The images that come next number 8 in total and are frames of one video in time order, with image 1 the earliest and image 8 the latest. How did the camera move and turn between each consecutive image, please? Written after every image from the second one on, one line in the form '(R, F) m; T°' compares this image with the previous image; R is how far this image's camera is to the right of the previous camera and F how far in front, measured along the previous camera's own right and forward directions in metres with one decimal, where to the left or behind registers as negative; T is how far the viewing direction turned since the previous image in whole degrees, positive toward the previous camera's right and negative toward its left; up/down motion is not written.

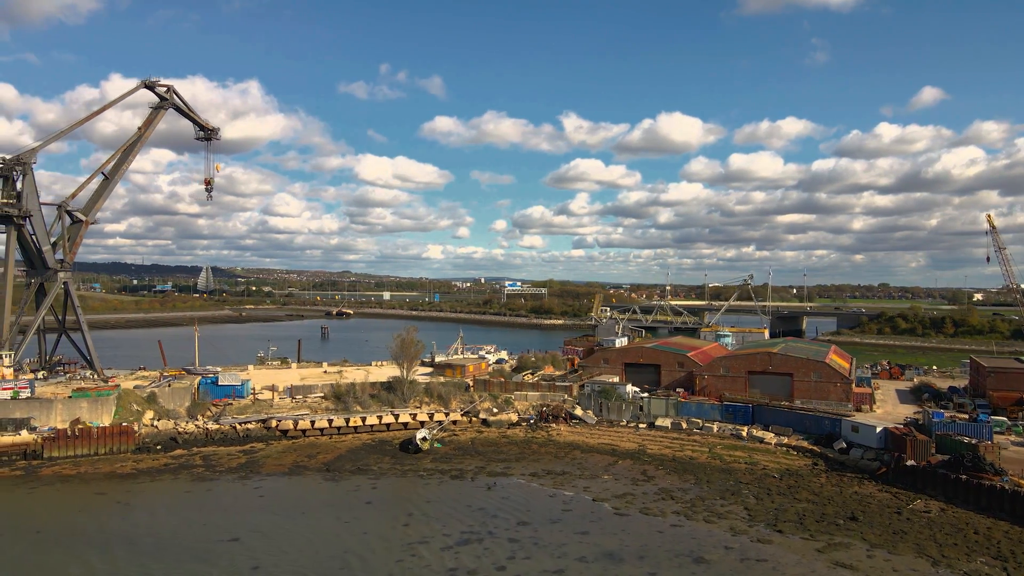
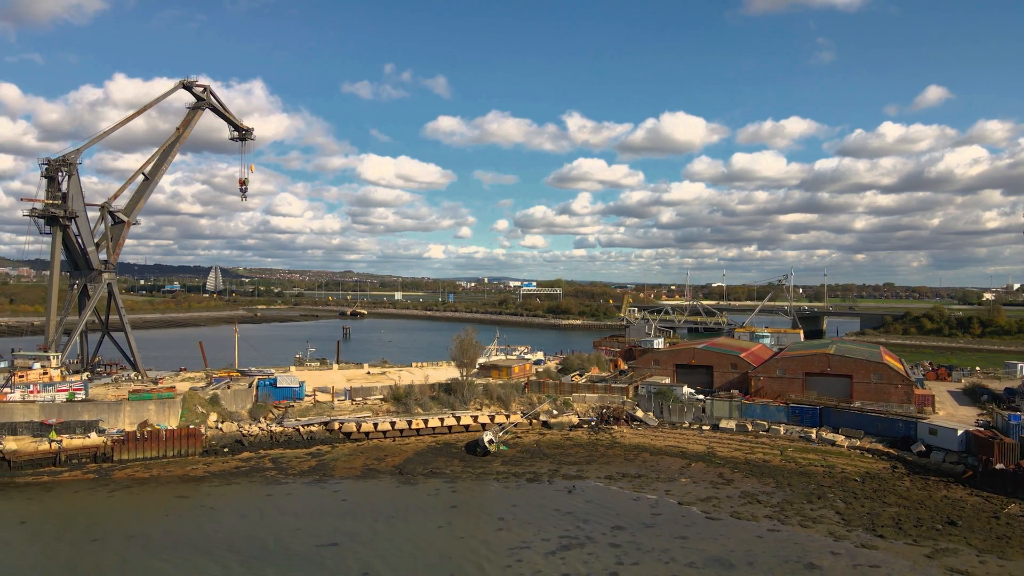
(-0.9, +0.1) m; 0°
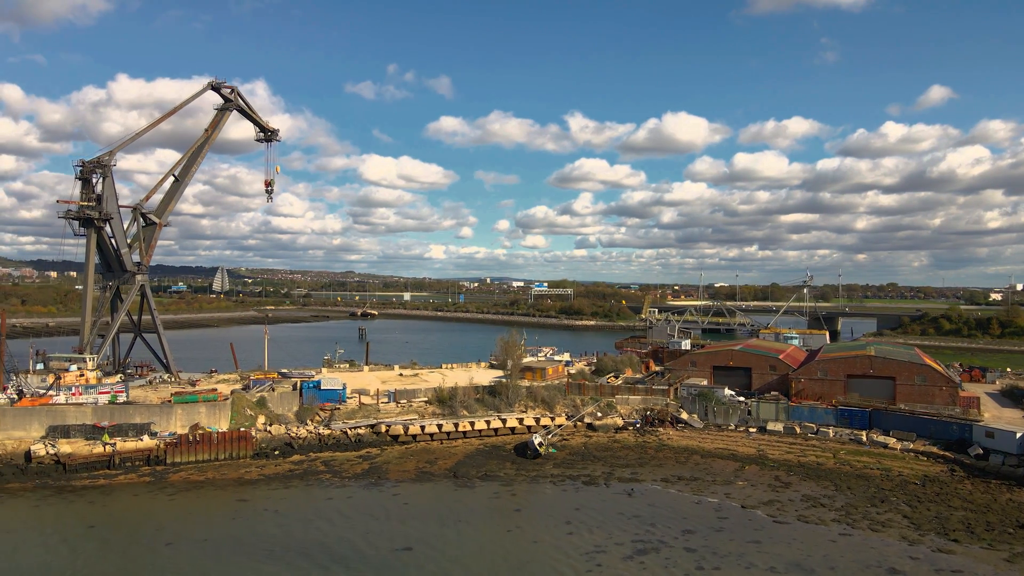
(-0.7, 0.0) m; 0°
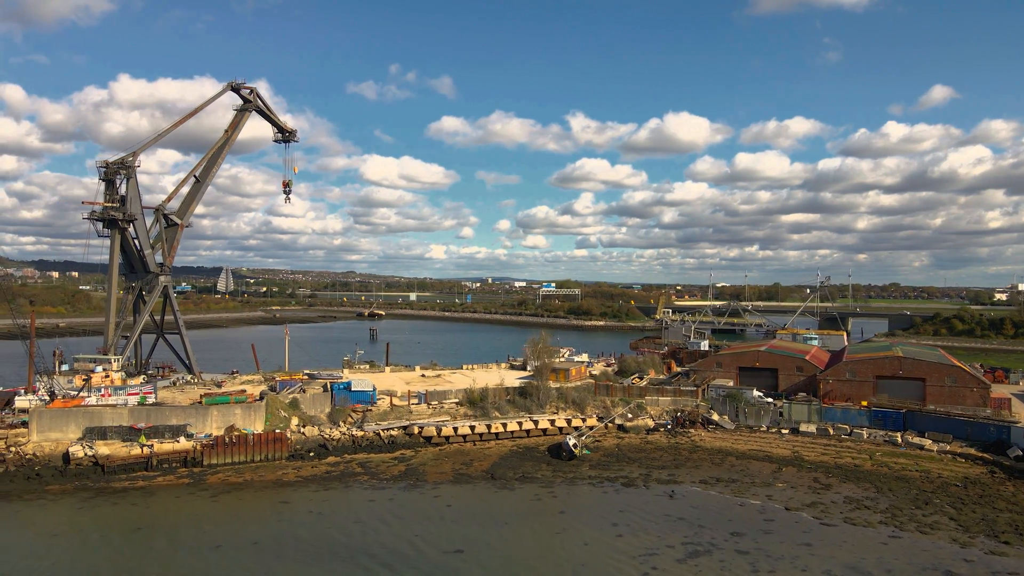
(-0.5, 0.0) m; 0°
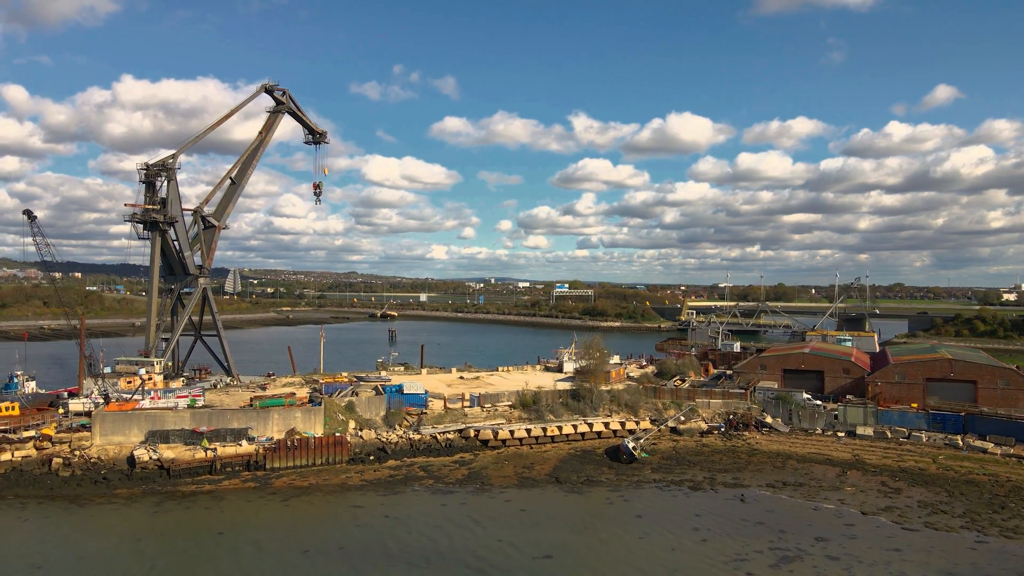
(-0.8, 0.0) m; 0°
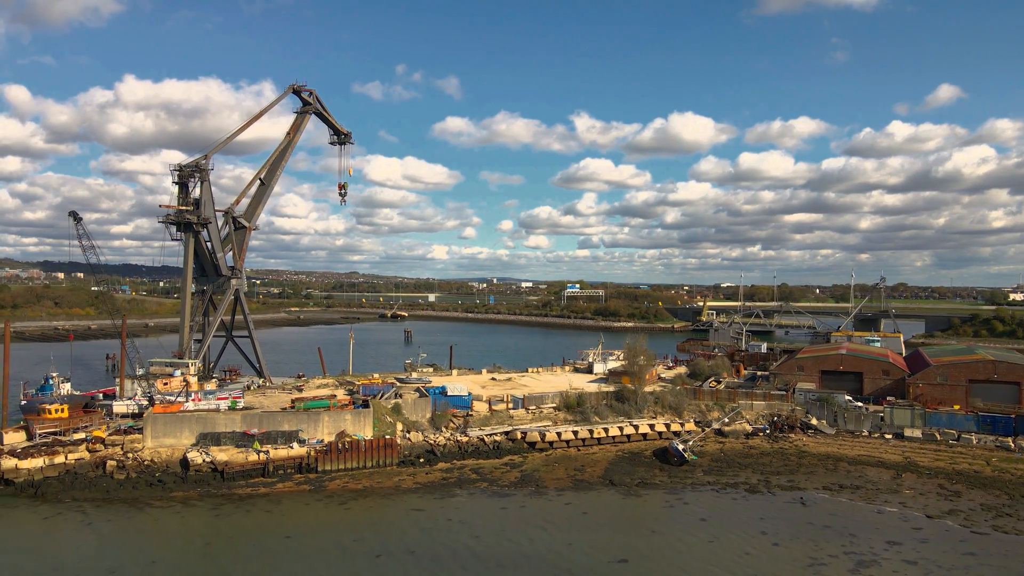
(-0.7, +0.1) m; 0°
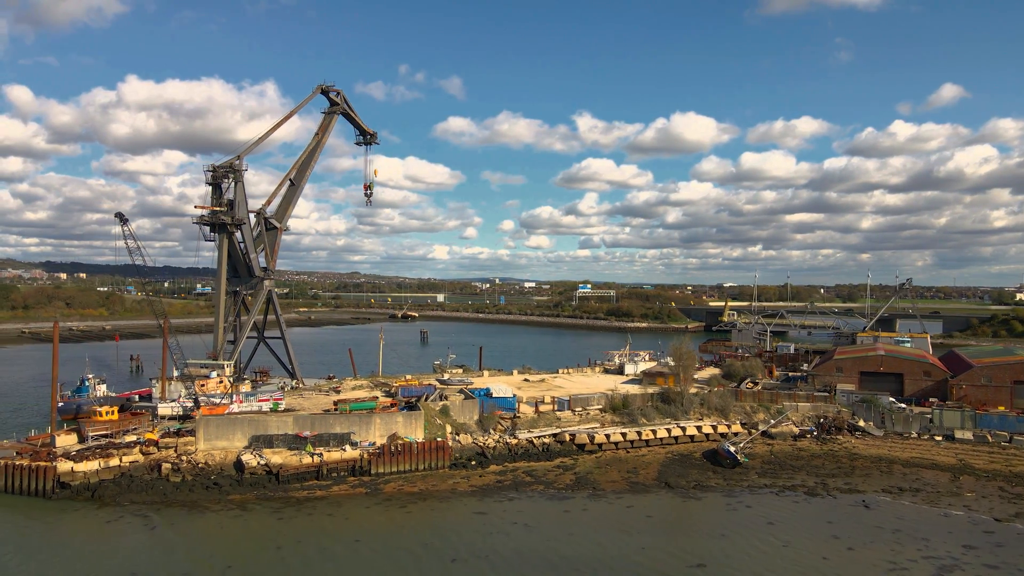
(-0.7, +0.1) m; 0°
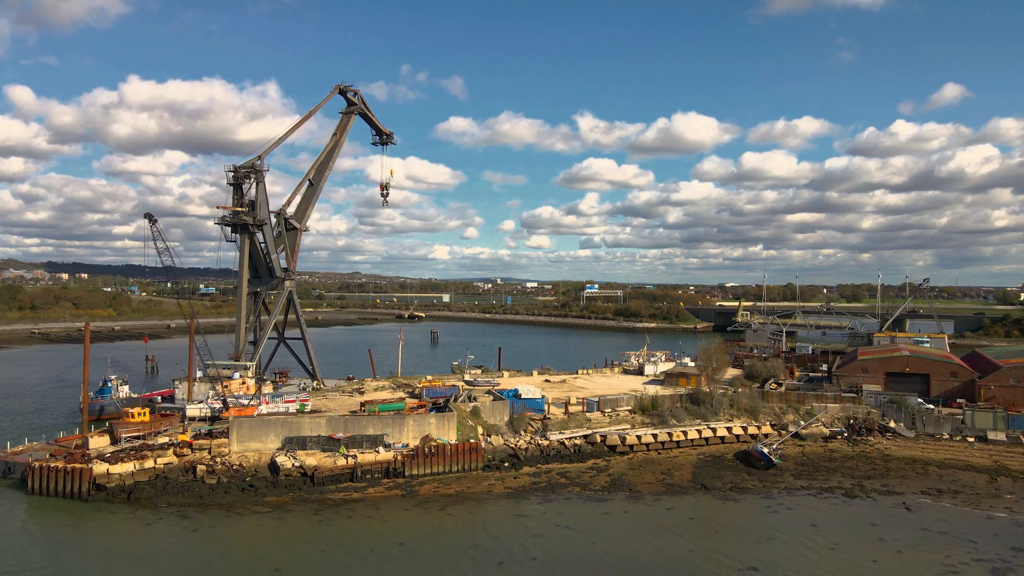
(-0.4, +0.1) m; 0°
